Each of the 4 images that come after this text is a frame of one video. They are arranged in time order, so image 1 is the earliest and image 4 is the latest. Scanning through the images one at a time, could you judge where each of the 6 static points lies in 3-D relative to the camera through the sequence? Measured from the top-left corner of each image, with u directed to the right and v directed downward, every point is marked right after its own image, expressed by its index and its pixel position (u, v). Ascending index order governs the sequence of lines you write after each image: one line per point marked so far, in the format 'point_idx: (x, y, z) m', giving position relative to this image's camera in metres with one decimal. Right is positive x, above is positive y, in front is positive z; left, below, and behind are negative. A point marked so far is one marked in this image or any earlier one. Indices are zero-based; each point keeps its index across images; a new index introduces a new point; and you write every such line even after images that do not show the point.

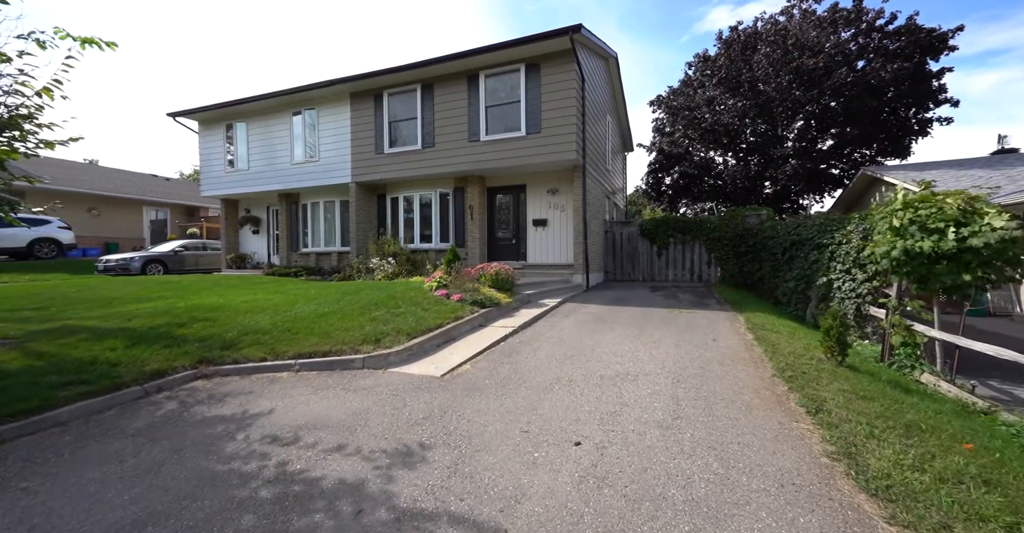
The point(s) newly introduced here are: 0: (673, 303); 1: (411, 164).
0: (+3.6, -0.8, +8.8) m
1: (-3.0, +3.1, +12.1) m
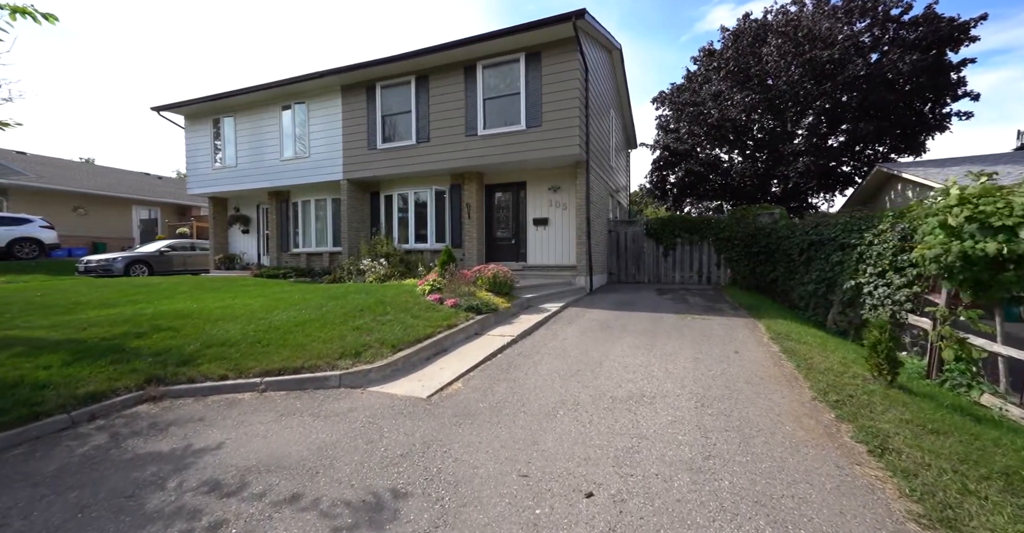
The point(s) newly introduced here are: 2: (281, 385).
0: (+3.5, -0.8, +8.3) m
1: (-3.0, +3.0, +11.5) m
2: (-2.3, -1.2, +4.0) m
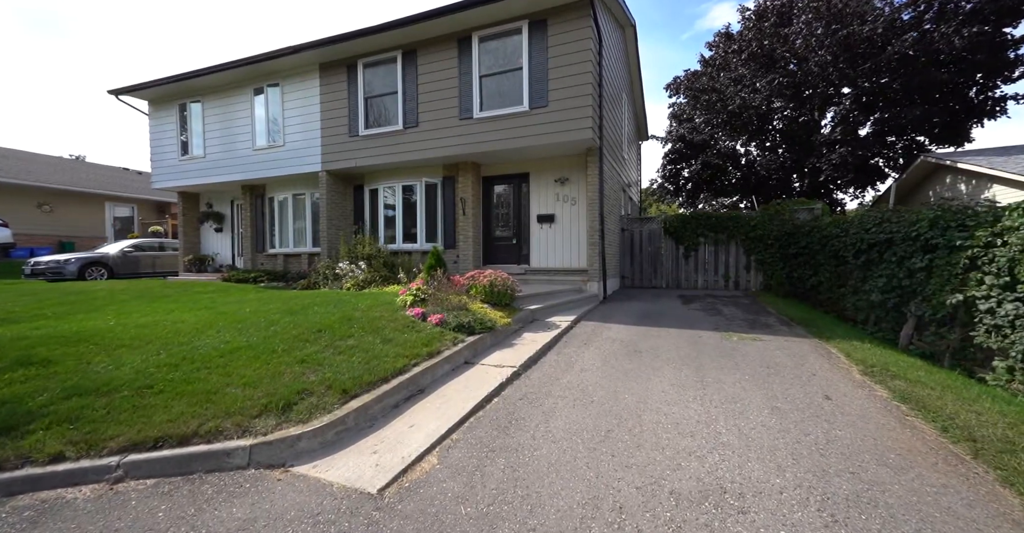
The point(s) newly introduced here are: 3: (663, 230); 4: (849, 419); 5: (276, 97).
0: (+3.5, -0.9, +6.8) m
1: (-3.0, +3.0, +10.1) m
2: (-2.3, -1.3, +2.5) m
3: (+4.3, +1.0, +11.6) m
4: (+2.6, -1.2, +3.1) m
5: (-6.7, +4.8, +11.4) m
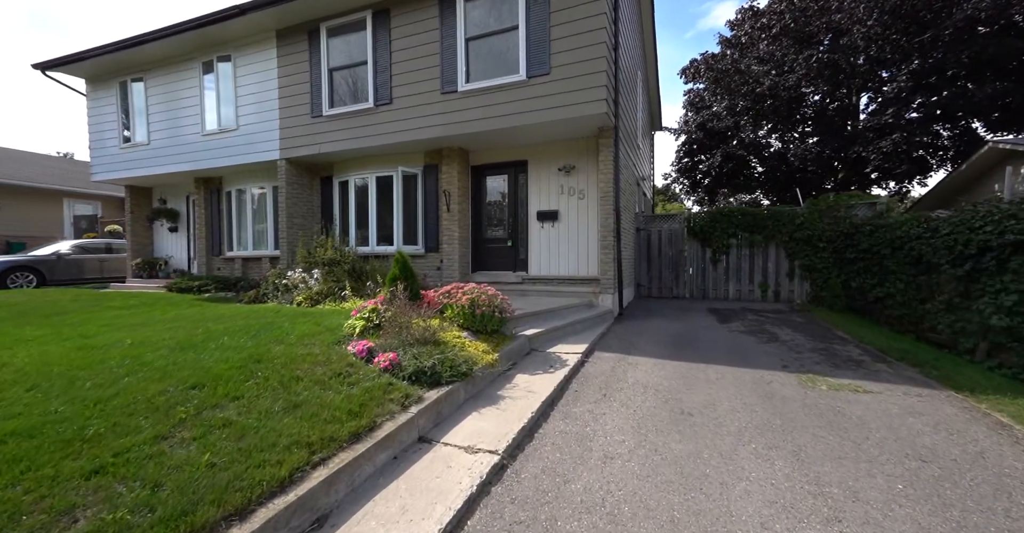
0: (+3.4, -1.1, +5.0) m
1: (-3.1, +2.8, +8.3) m
2: (-2.4, -1.4, +0.7) m
3: (+4.2, +0.9, +9.8) m
4: (+2.5, -1.3, +1.3) m
5: (-6.8, +4.7, +9.7) m
